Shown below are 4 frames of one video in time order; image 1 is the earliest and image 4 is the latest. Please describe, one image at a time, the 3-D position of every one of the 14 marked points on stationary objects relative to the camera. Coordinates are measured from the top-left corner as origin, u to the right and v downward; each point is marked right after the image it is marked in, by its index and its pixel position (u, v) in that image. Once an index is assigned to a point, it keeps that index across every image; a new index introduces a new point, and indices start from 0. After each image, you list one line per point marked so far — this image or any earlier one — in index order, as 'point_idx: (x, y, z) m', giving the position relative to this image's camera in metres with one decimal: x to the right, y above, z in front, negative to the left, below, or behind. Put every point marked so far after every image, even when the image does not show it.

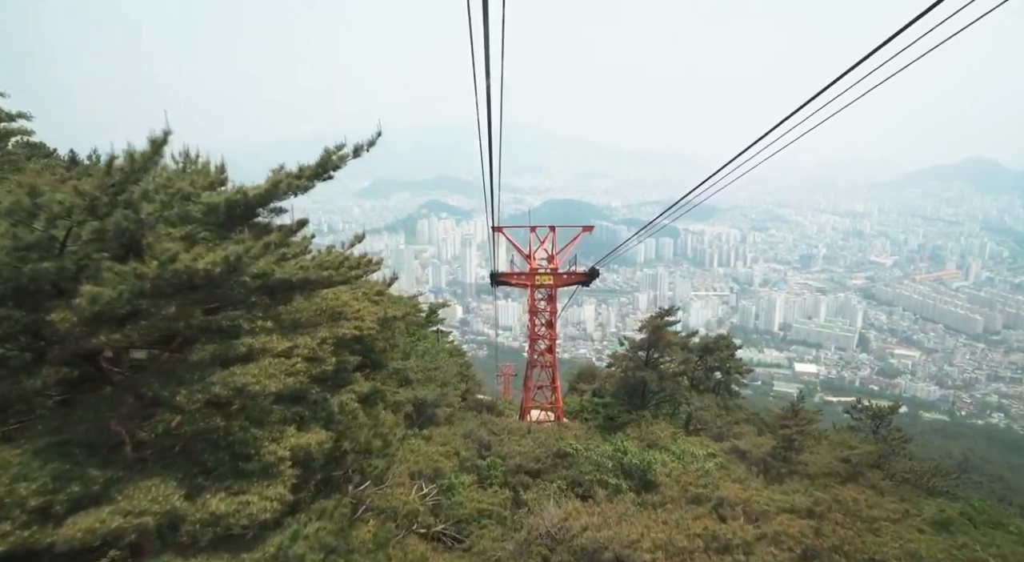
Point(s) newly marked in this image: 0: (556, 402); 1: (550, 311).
0: (+1.2, -3.4, +17.2) m
1: (+1.0, -0.8, +16.7) m
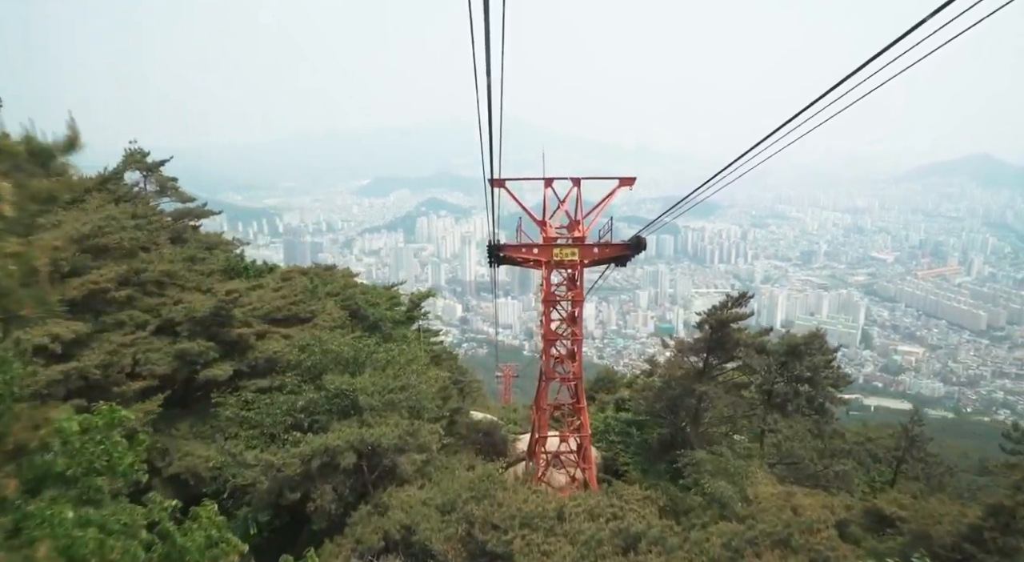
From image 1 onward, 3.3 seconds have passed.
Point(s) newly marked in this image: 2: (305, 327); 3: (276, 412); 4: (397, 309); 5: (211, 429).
0: (+1.4, -2.9, +12.3) m
1: (+1.2, -0.4, +11.8) m
2: (-4.0, -0.9, +11.7) m
3: (-3.2, -1.8, +8.4) m
4: (-3.4, -0.9, +18.2) m
5: (-4.1, -2.0, +8.6) m
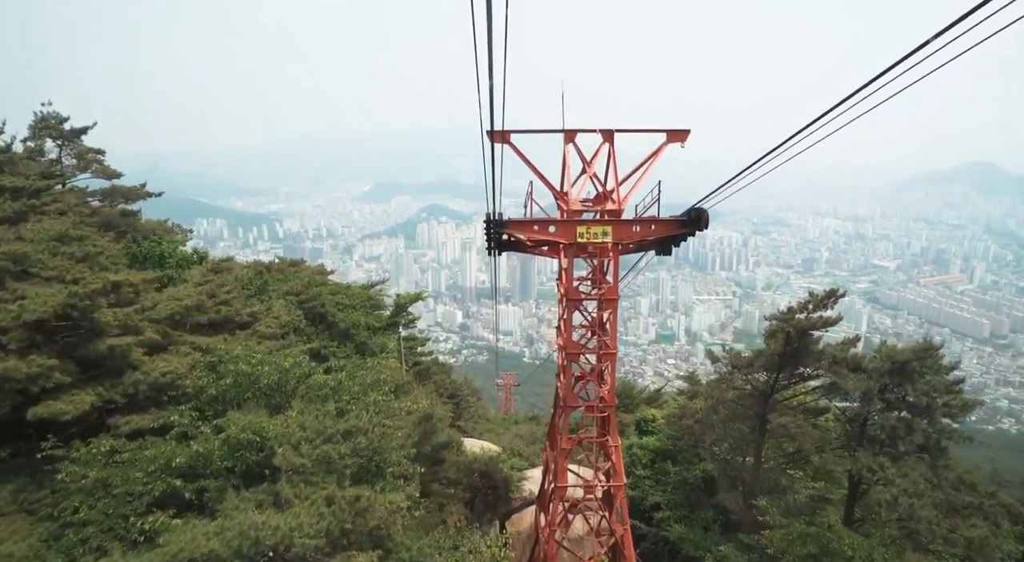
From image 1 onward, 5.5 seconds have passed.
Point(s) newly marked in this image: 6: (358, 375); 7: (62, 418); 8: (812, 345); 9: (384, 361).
0: (+1.5, -2.8, +9.0) m
1: (+1.3, -0.2, +8.6) m
2: (-3.9, -0.8, +8.5) m
3: (-3.1, -1.6, +5.1) m
4: (-3.3, -0.8, +15.0) m
5: (-4.0, -1.9, +5.4) m
6: (-1.9, -1.2, +7.7) m
7: (-4.1, -1.3, +5.7) m
8: (+4.5, -1.0, +9.4) m
9: (-2.5, -1.5, +11.9) m
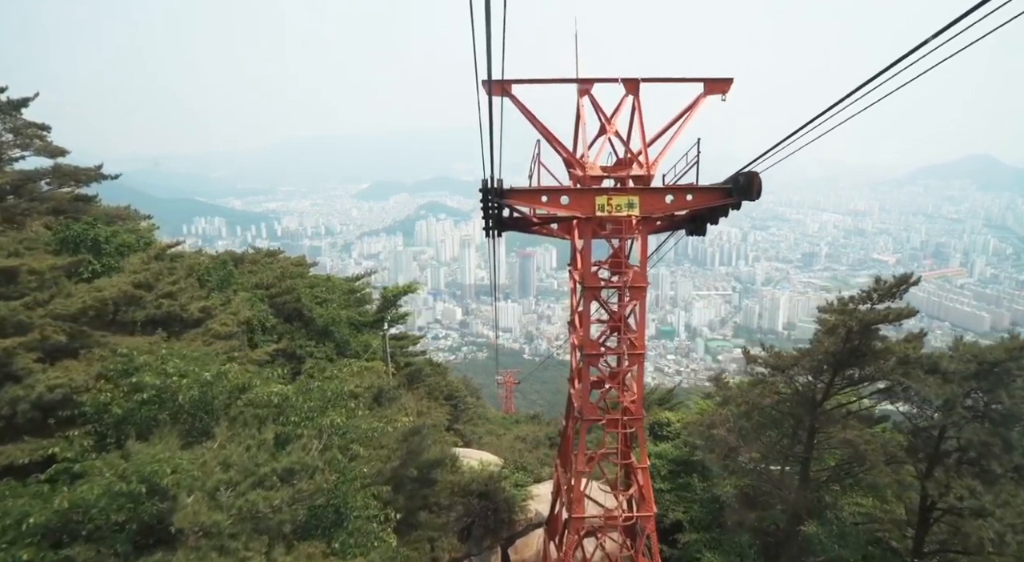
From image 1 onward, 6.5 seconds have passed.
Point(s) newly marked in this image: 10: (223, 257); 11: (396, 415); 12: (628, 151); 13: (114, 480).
0: (+1.5, -2.6, +7.4) m
1: (+1.3, -0.1, +7.0) m
2: (-3.9, -0.6, +6.8) m
3: (-3.0, -1.5, +3.5) m
4: (-3.3, -0.6, +13.4) m
5: (-4.0, -1.8, +3.8) m
6: (-1.8, -1.0, +6.1) m
7: (-4.1, -1.1, +4.1) m
8: (+4.6, -0.8, +7.8) m
9: (-2.4, -1.3, +10.3) m
10: (-5.8, +0.5, +12.5) m
11: (-1.5, -1.7, +8.2) m
12: (+1.3, +1.5, +7.1) m
13: (-2.3, -1.2, +3.6) m
